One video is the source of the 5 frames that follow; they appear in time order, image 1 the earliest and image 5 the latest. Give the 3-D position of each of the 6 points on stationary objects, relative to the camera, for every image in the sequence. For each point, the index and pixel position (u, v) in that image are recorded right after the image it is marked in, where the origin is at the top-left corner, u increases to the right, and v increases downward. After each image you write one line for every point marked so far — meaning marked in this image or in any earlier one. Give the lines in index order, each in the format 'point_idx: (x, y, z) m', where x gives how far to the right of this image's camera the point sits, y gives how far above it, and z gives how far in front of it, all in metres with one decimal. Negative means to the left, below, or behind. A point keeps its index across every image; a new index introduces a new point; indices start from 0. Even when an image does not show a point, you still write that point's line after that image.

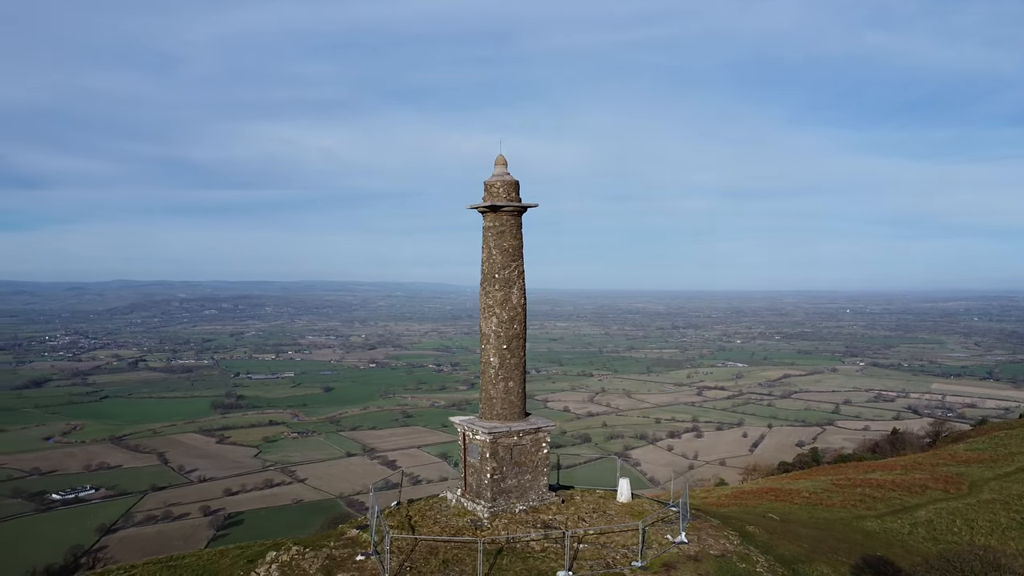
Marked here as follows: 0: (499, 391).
0: (-0.2, -1.4, +10.4) m
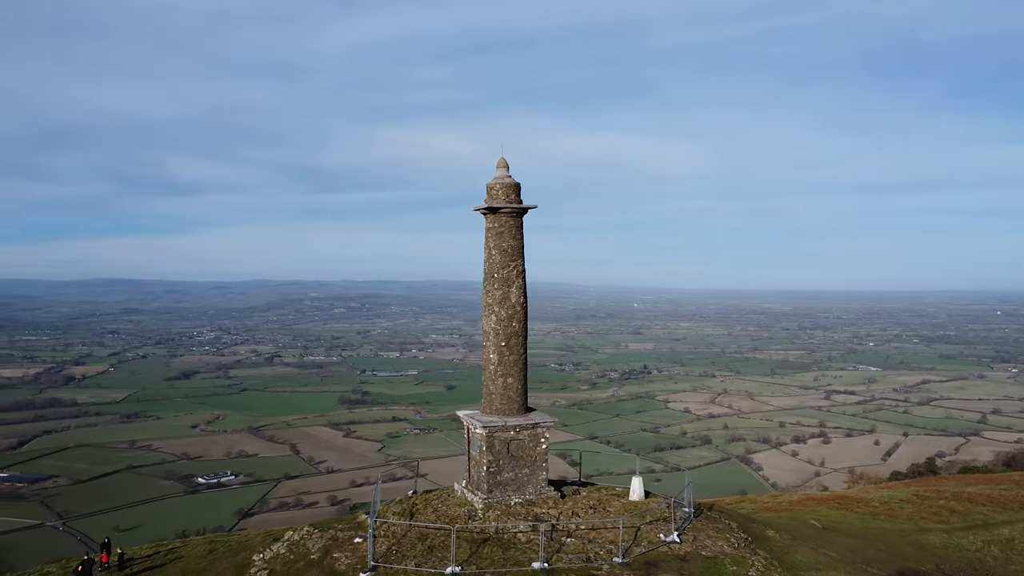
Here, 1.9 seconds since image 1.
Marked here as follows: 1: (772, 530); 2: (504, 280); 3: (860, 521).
0: (-0.2, -1.4, +10.7) m
1: (+4.2, -3.9, +12.4) m
2: (-0.1, +0.1, +10.7) m
3: (+7.4, -5.0, +16.3) m
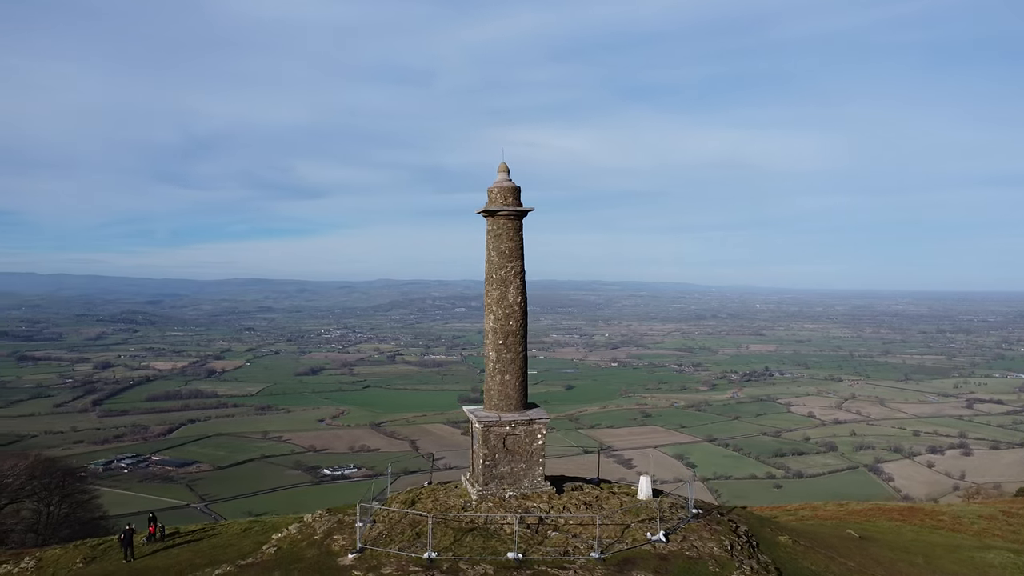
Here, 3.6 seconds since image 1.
0: (-0.2, -1.4, +11.1) m
1: (+4.4, -3.9, +12.1) m
2: (-0.1, +0.1, +11.1) m
3: (+8.1, -5.0, +15.5) m
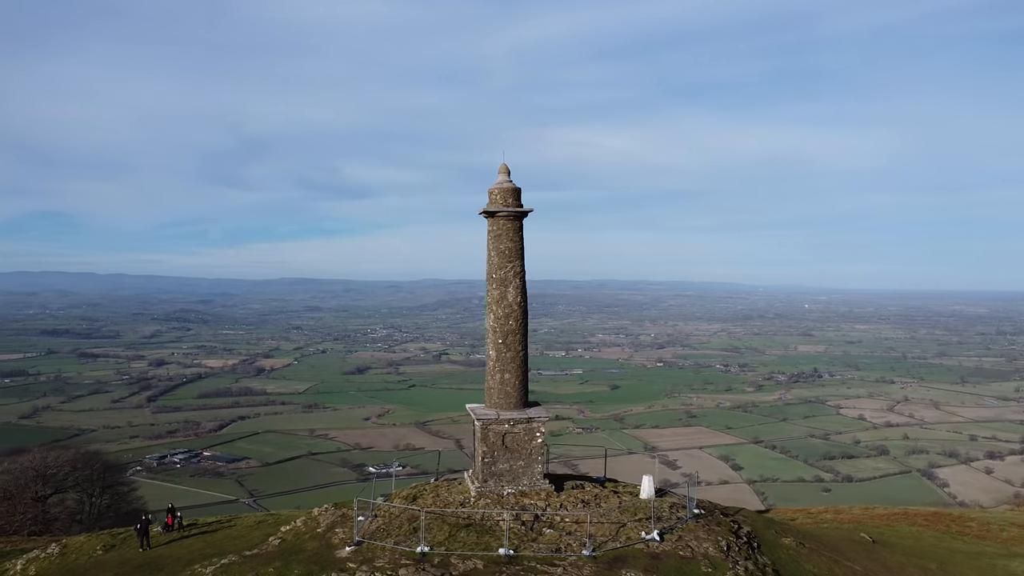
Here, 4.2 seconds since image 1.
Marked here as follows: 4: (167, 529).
0: (-0.2, -1.4, +11.2) m
1: (+4.4, -3.9, +12.0) m
2: (-0.1, +0.1, +11.2) m
3: (+8.4, -5.0, +15.2) m
4: (-5.7, -4.0, +12.5) m
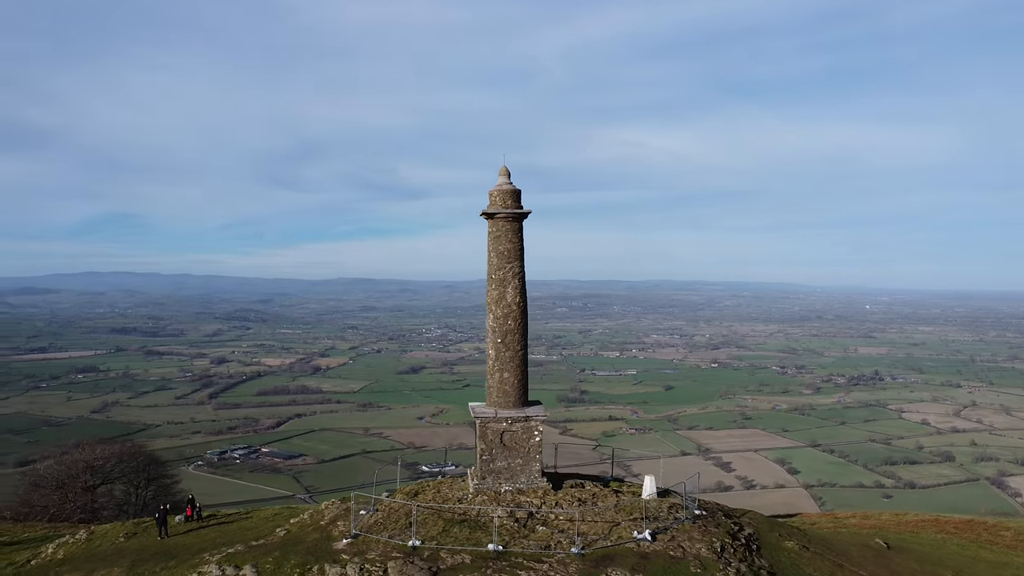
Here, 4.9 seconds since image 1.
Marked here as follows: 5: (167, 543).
0: (-0.2, -1.4, +11.4) m
1: (+4.5, -4.0, +11.8) m
2: (-0.2, +0.1, +11.4) m
3: (+8.6, -5.0, +14.8) m
4: (-5.6, -4.0, +13.1) m
5: (-5.4, -4.0, +11.9) m
